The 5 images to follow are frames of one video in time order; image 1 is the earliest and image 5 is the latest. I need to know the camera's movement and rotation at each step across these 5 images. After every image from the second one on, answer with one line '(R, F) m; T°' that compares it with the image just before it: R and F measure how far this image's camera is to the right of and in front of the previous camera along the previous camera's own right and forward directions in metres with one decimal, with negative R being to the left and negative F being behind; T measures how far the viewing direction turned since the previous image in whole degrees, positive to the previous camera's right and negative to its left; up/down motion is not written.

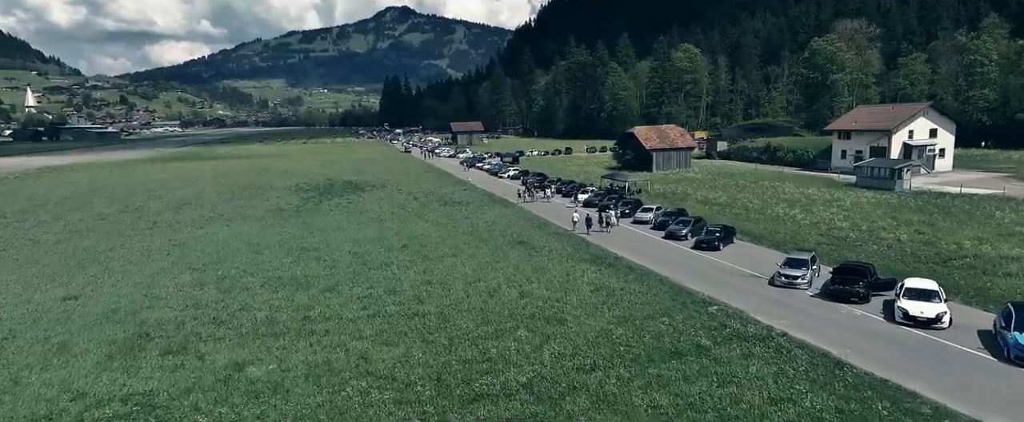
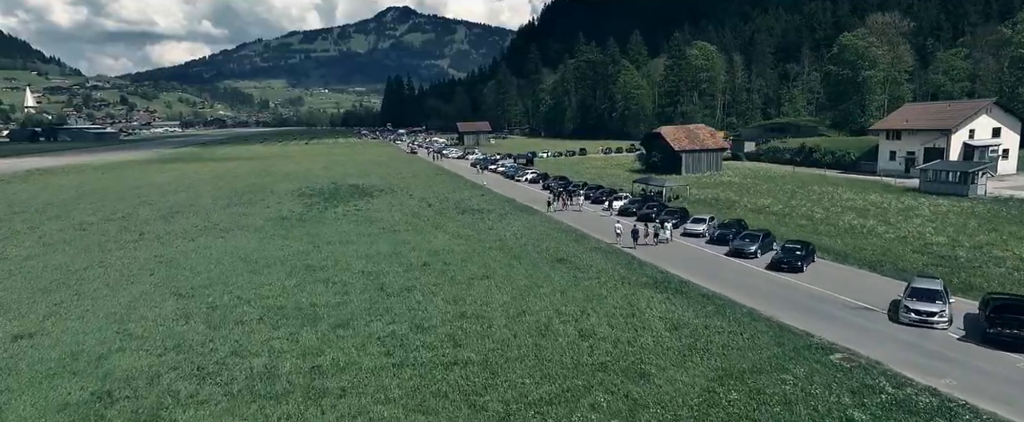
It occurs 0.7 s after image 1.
(-1.8, +4.9) m; 0°
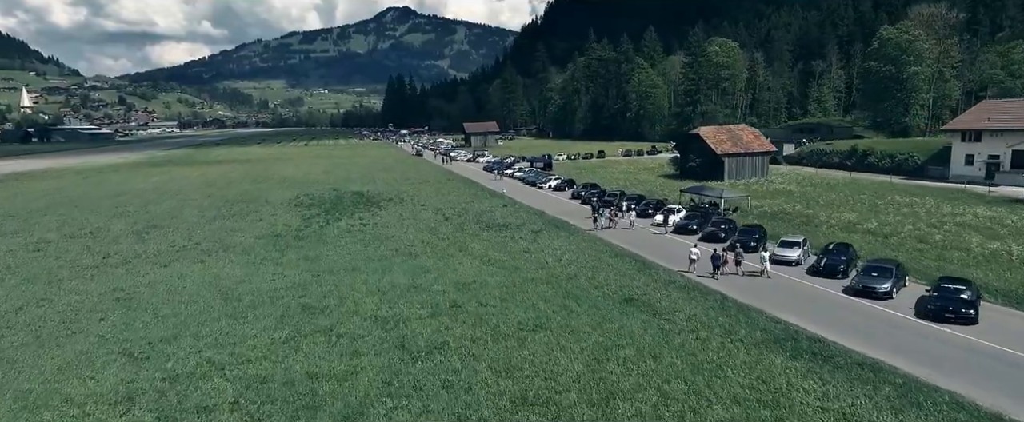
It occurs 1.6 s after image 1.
(-2.1, +7.0) m; 0°
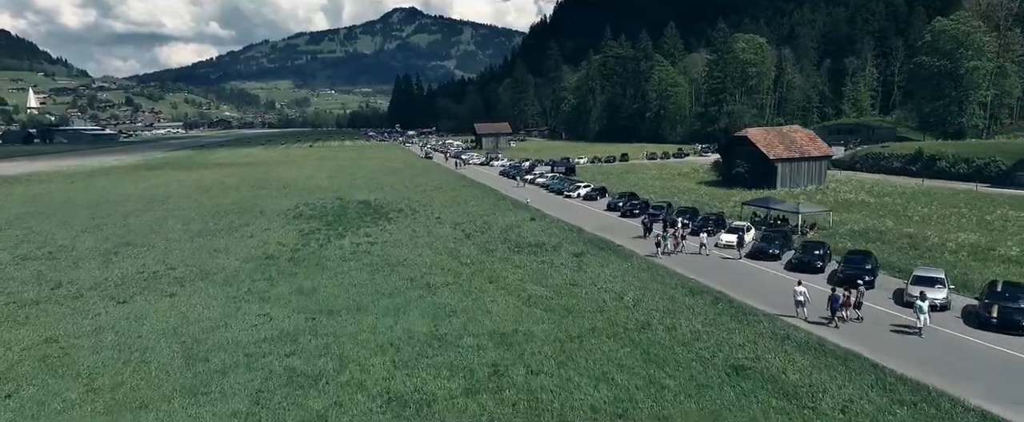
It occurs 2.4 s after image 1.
(-1.6, +6.7) m; -1°
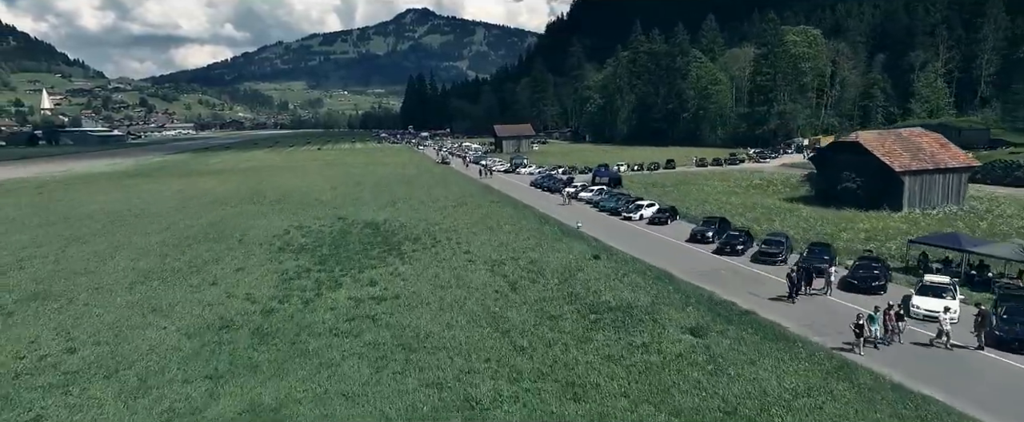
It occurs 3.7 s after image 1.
(-2.3, +11.7) m; -1°
